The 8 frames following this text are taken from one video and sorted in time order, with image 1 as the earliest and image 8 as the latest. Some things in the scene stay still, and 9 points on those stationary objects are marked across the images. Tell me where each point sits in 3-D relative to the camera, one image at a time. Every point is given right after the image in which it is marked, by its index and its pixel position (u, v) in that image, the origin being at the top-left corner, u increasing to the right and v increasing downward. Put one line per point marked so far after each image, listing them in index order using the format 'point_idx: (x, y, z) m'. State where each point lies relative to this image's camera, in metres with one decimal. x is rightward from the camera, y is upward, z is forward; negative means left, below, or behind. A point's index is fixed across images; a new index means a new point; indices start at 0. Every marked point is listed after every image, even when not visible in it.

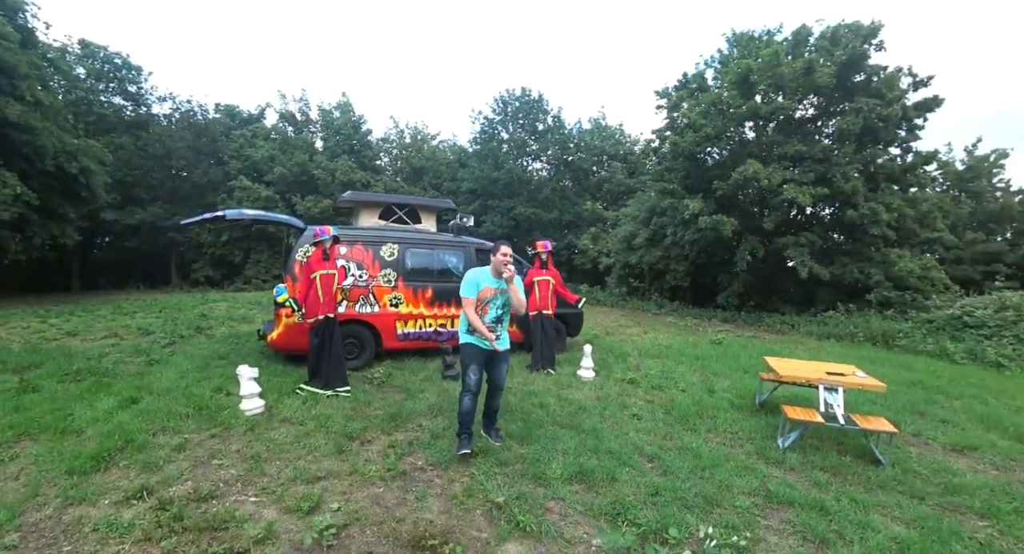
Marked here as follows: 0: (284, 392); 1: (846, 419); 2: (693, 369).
0: (-2.4, -1.2, +4.9) m
1: (+3.5, -1.4, +4.7) m
2: (+3.0, -1.5, +7.3) m
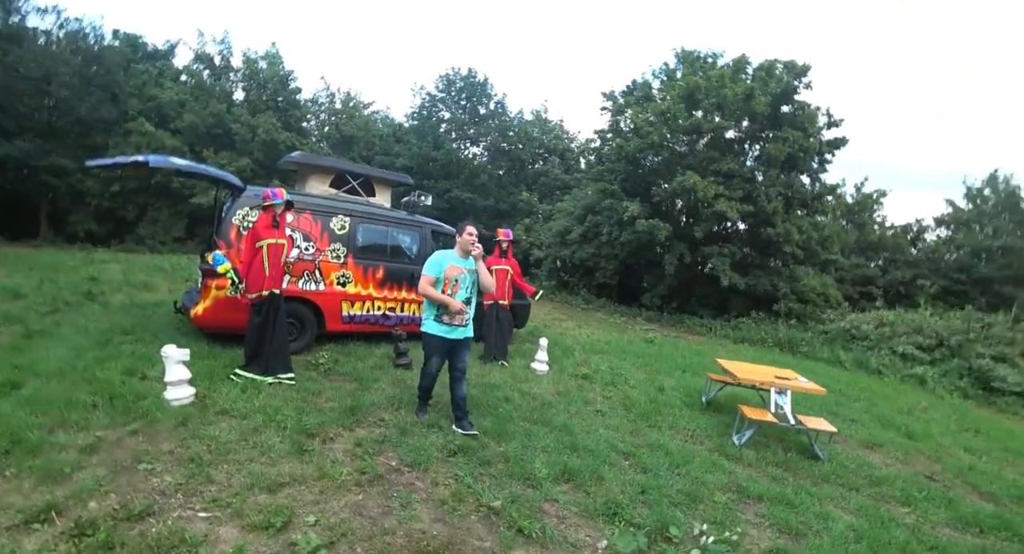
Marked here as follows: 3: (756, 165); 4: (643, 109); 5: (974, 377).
0: (-2.7, -0.9, +4.2) m
1: (+3.1, -1.6, +5.1) m
2: (+2.1, -1.5, +7.6) m
3: (+6.5, +3.2, +12.7) m
4: (+4.4, +5.2, +14.1) m
5: (+9.0, -2.0, +8.9) m
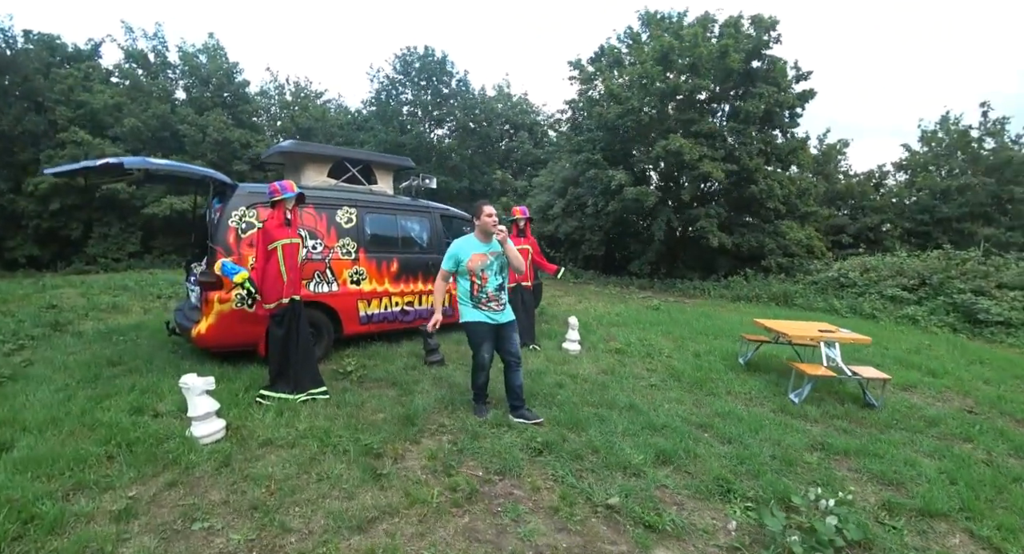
0: (-2.1, -1.0, +3.6) m
1: (+3.6, -1.0, +5.0) m
2: (+2.4, -1.0, +7.4) m
3: (+5.8, +4.4, +12.7) m
4: (+3.4, +6.1, +13.9) m
5: (+9.2, -0.7, +9.4) m
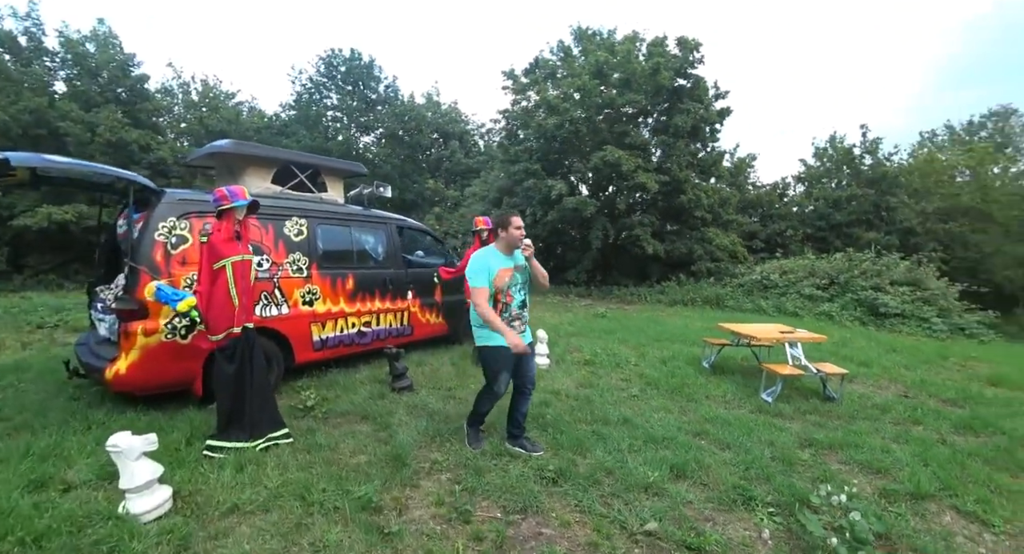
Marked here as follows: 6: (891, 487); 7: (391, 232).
0: (-2.1, -1.2, +2.9) m
1: (+3.4, -1.0, +5.3) m
2: (+1.8, -1.1, +7.4) m
3: (+4.0, +4.2, +13.3) m
4: (+1.4, +5.8, +14.1) m
5: (+8.1, -0.7, +10.5) m
6: (+2.8, -1.5, +3.4) m
7: (-1.5, +0.6, +5.8) m
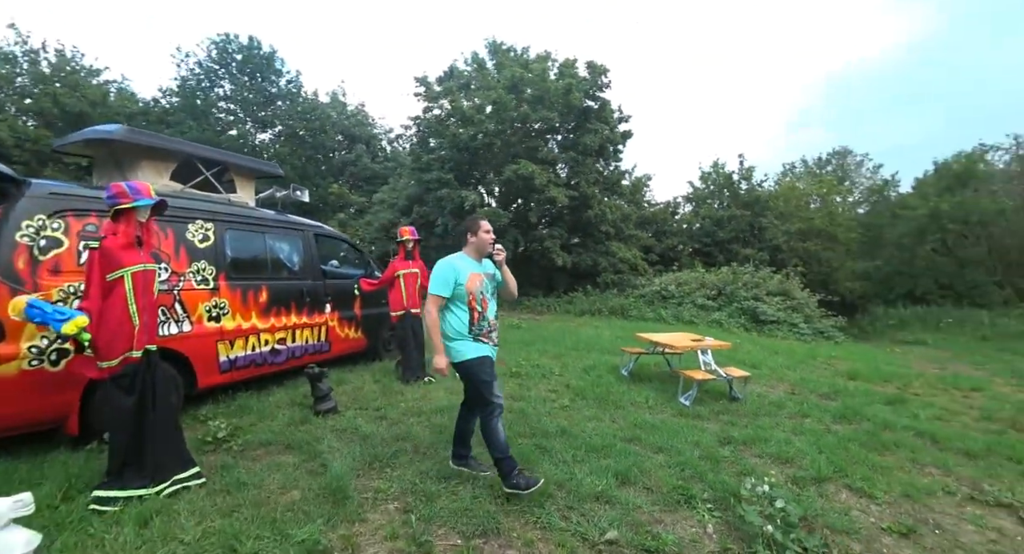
0: (-2.3, -1.2, +2.3) m
1: (+2.5, -1.2, +5.8) m
2: (+0.5, -1.3, +7.6) m
3: (+1.5, +3.9, +13.9) m
4: (-1.2, +5.5, +14.2) m
5: (+6.0, -1.0, +11.9) m
6: (+2.4, -1.6, +3.8) m
7: (-2.3, +0.4, +5.3) m
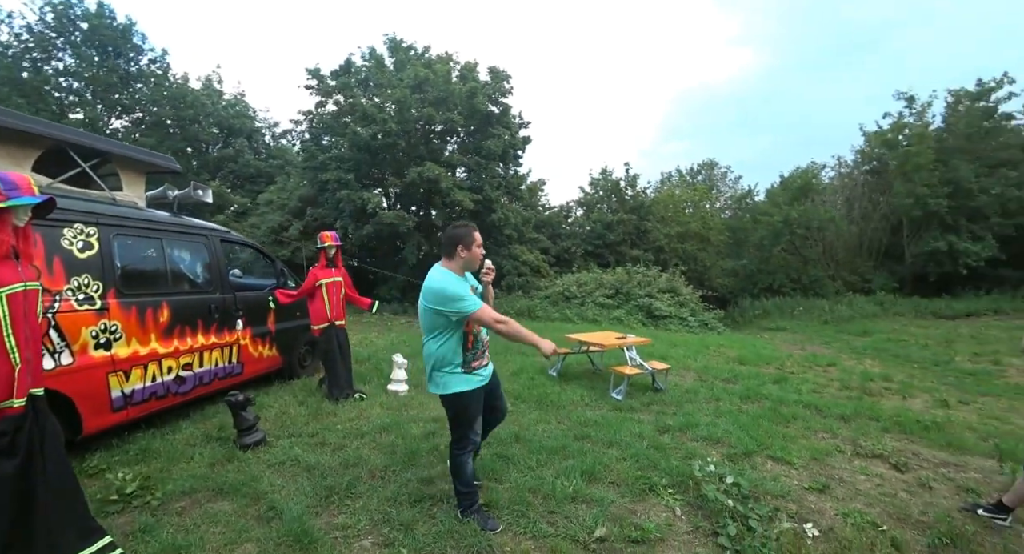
0: (-2.2, -1.3, +1.7) m
1: (+1.7, -1.2, +6.2) m
2: (-0.7, -1.3, +7.5) m
3: (-1.4, +3.8, +13.8) m
4: (-4.1, +5.3, +13.5) m
5: (+3.6, -0.9, +13.0) m
6: (+2.0, -1.6, +4.3) m
7: (-3.0, +0.3, +4.6) m
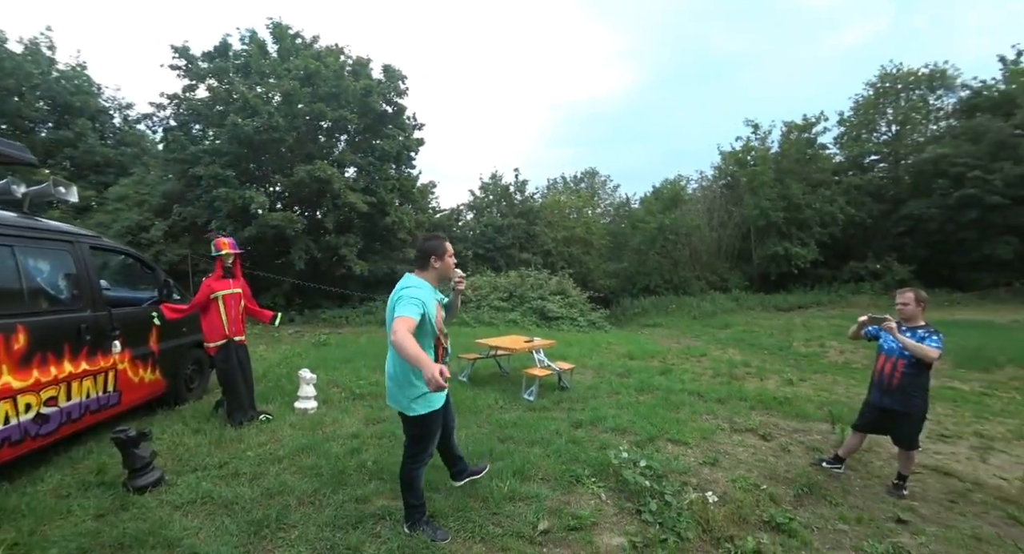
0: (-2.1, -1.4, +1.3) m
1: (+0.5, -1.3, +6.6) m
2: (-2.1, -1.5, +7.2) m
3: (-4.4, +3.6, +13.2) m
4: (-7.0, +5.1, +12.3) m
5: (+0.8, -1.0, +13.6) m
6: (+1.3, -1.7, +4.8) m
7: (-3.7, +0.2, +3.9) m
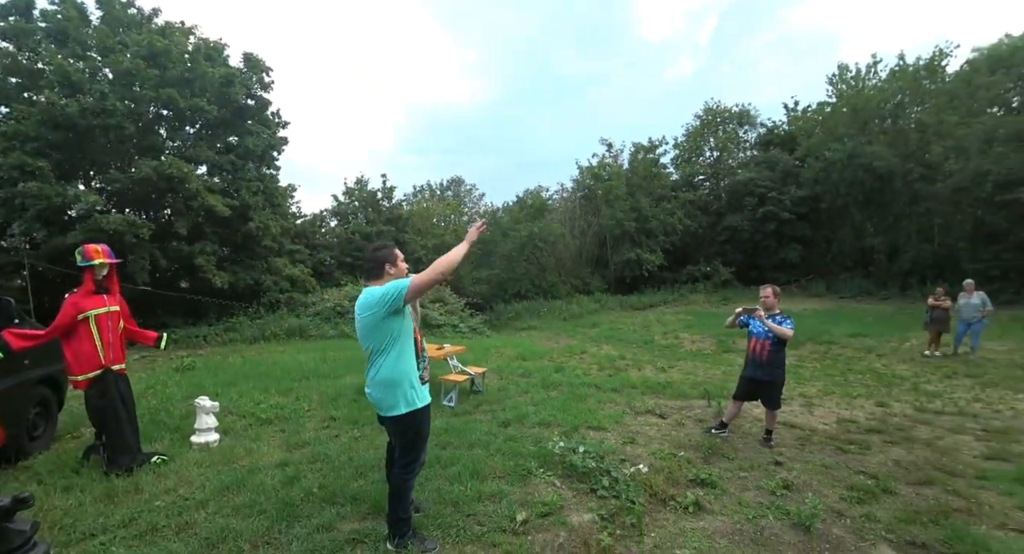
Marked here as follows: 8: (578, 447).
0: (-1.7, -1.5, +0.9) m
1: (-0.7, -1.4, +6.7) m
2: (-3.4, -1.6, +6.6) m
3: (-7.5, +3.3, +11.7) m
4: (-9.7, +4.7, +10.0) m
5: (-2.6, -1.3, +13.5) m
6: (+0.6, -1.7, +5.2) m
7: (-3.9, 0.0, +2.9) m
8: (+0.6, -1.7, +4.5) m
